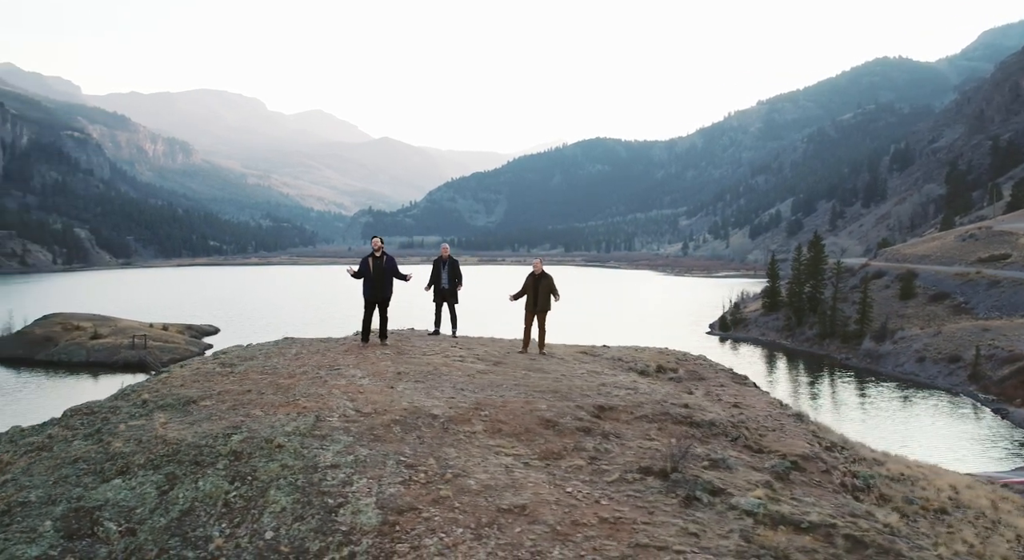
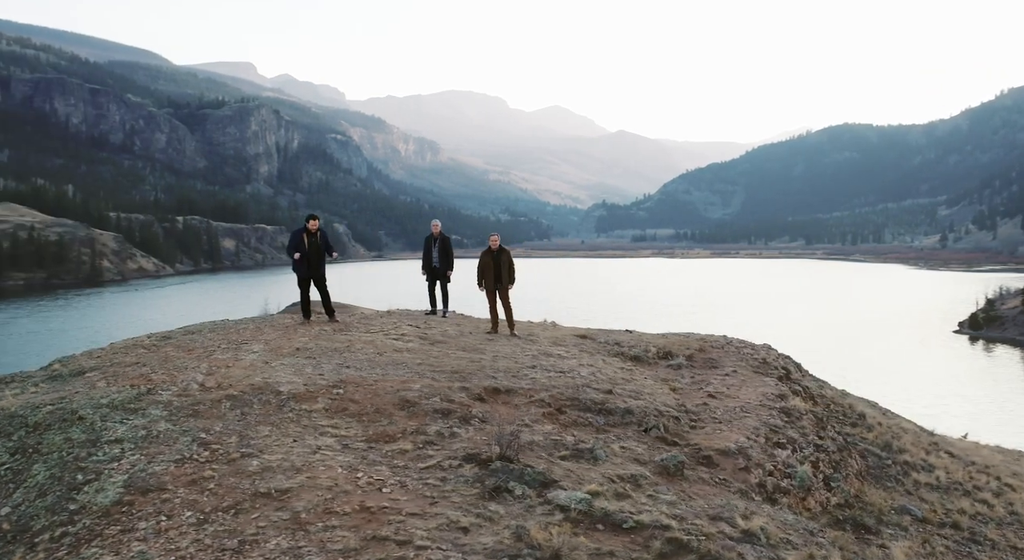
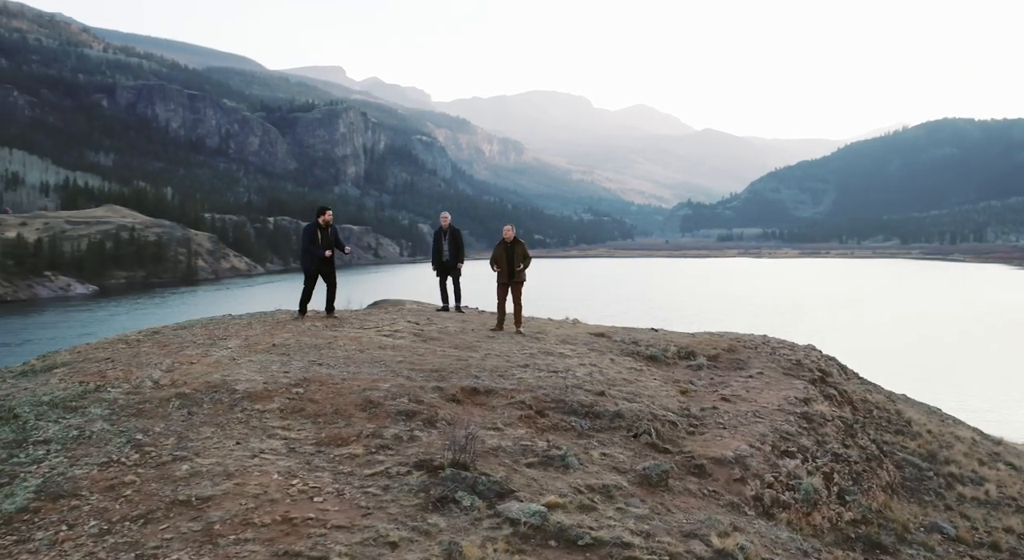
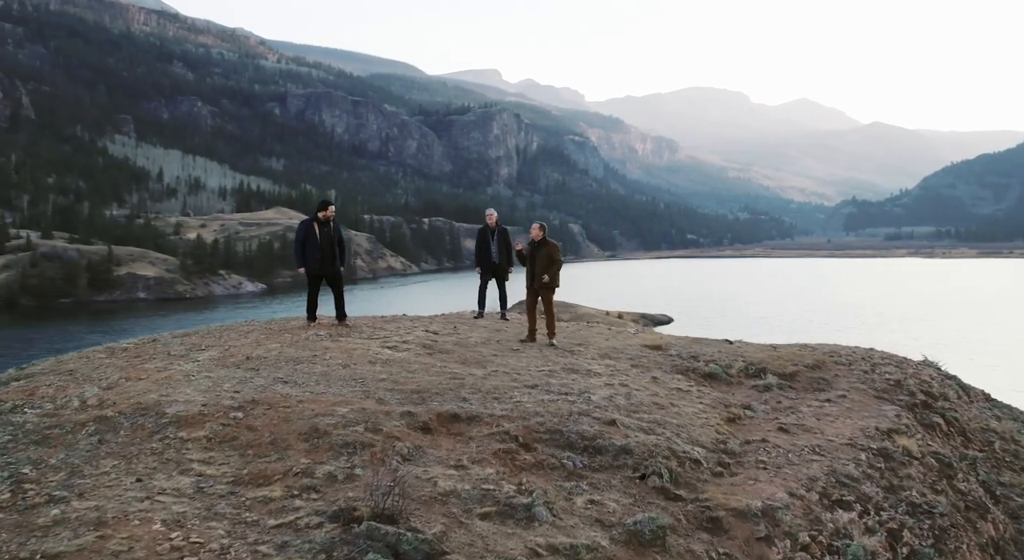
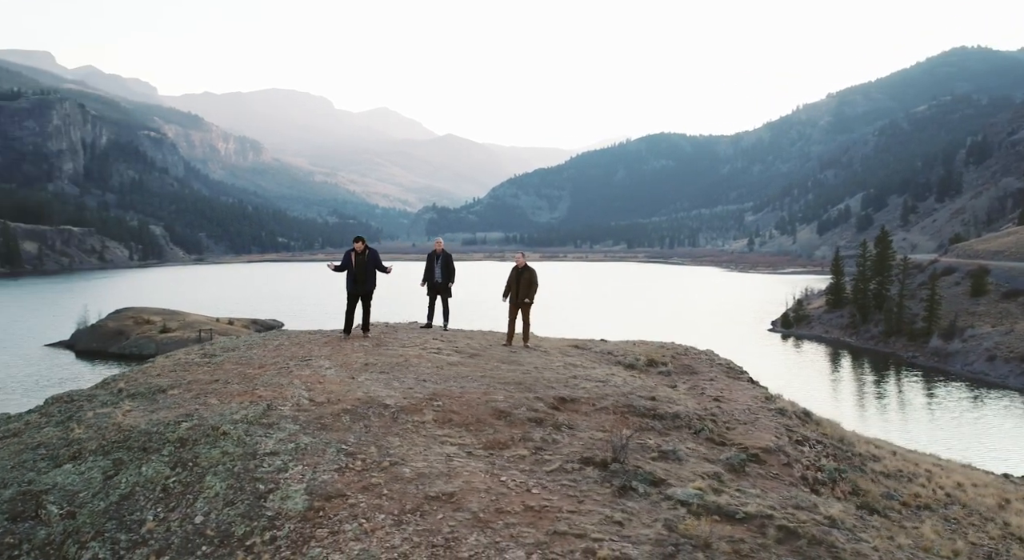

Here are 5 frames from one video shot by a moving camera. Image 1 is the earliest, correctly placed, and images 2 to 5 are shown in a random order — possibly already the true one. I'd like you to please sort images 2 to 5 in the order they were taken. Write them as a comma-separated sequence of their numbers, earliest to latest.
5, 2, 3, 4
